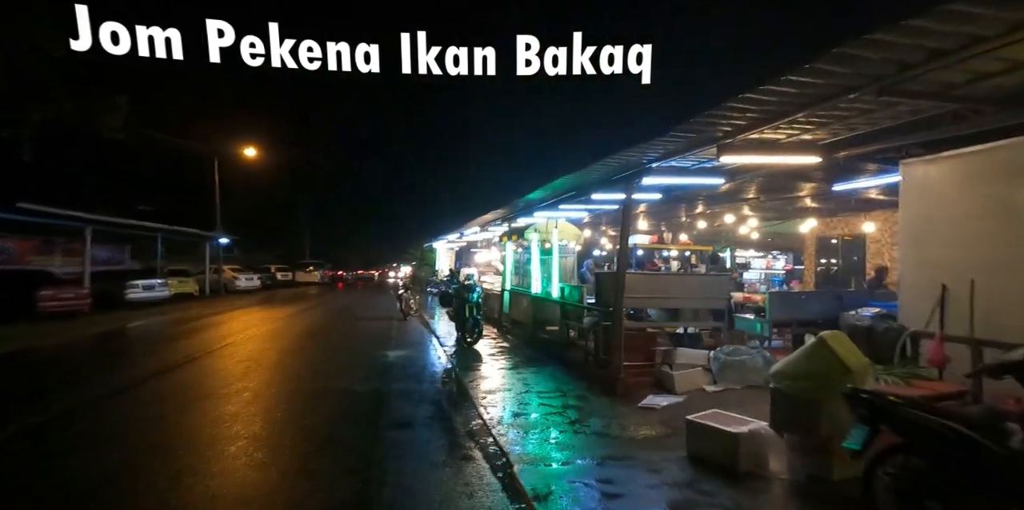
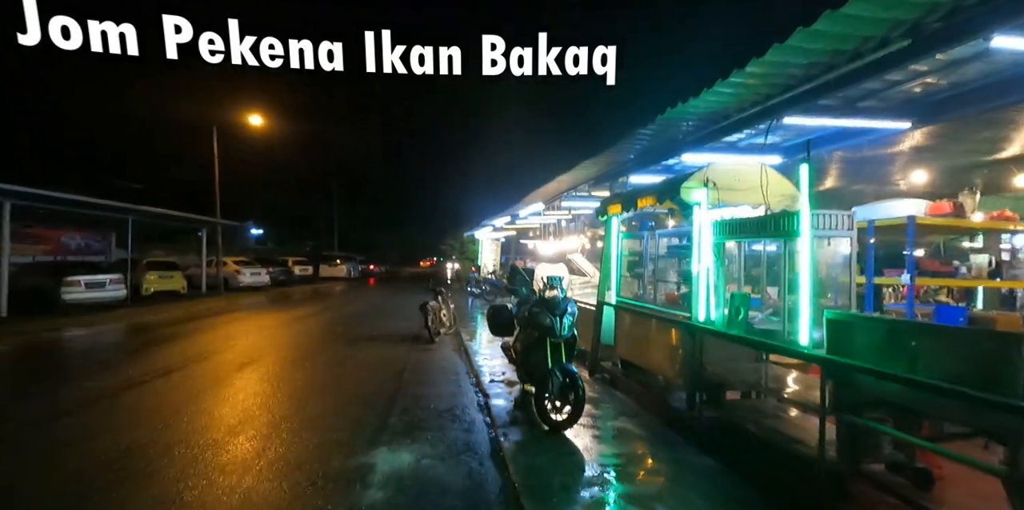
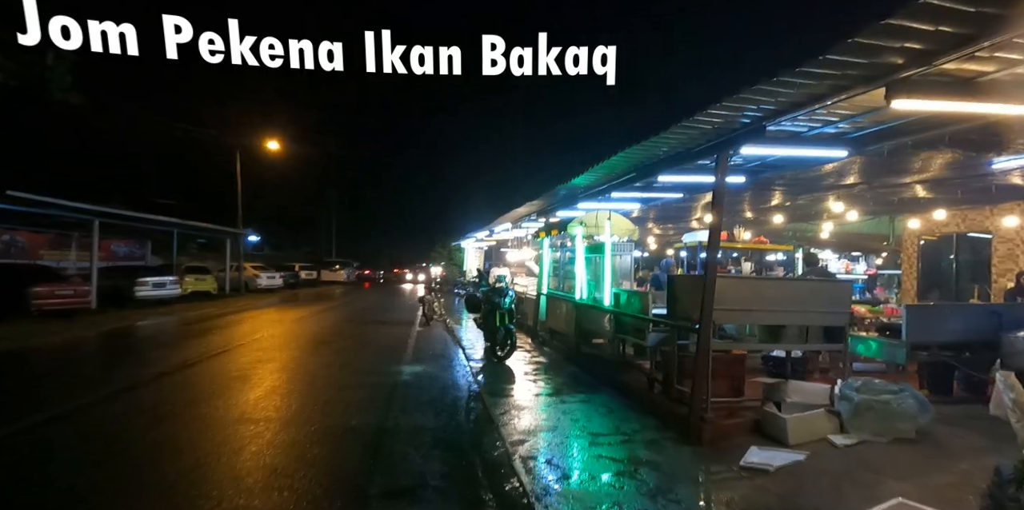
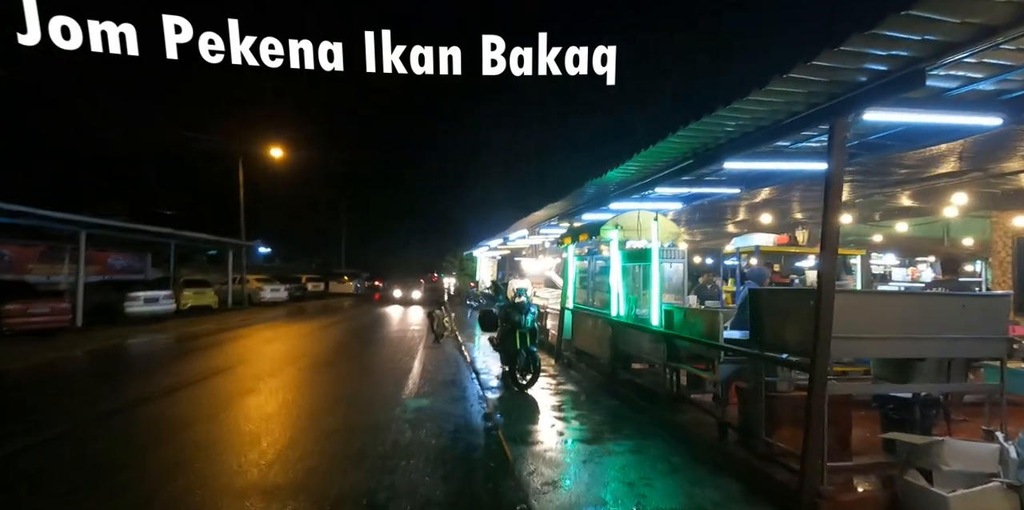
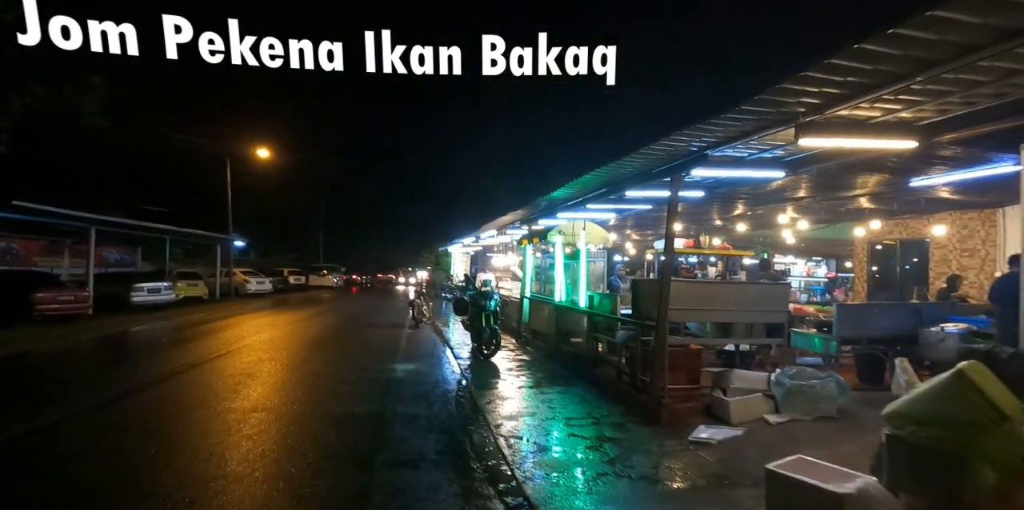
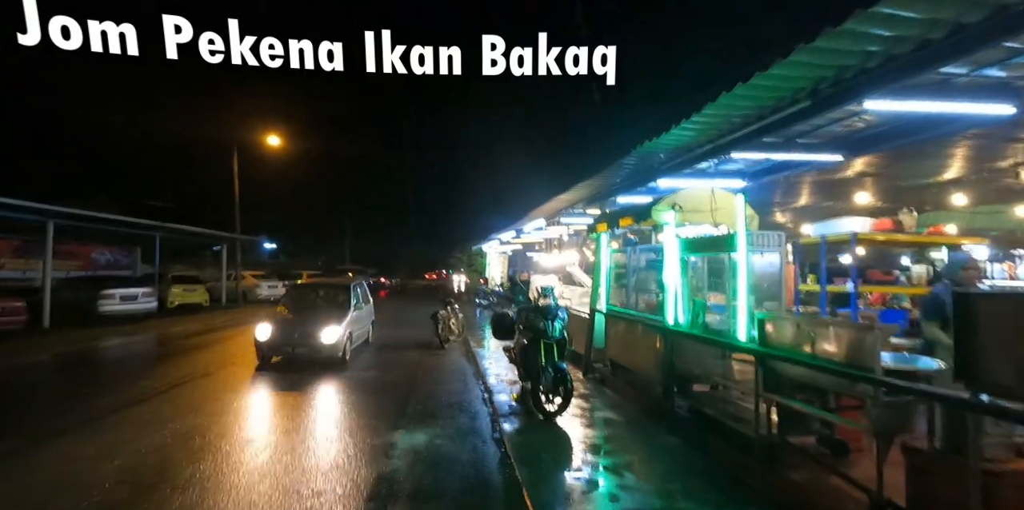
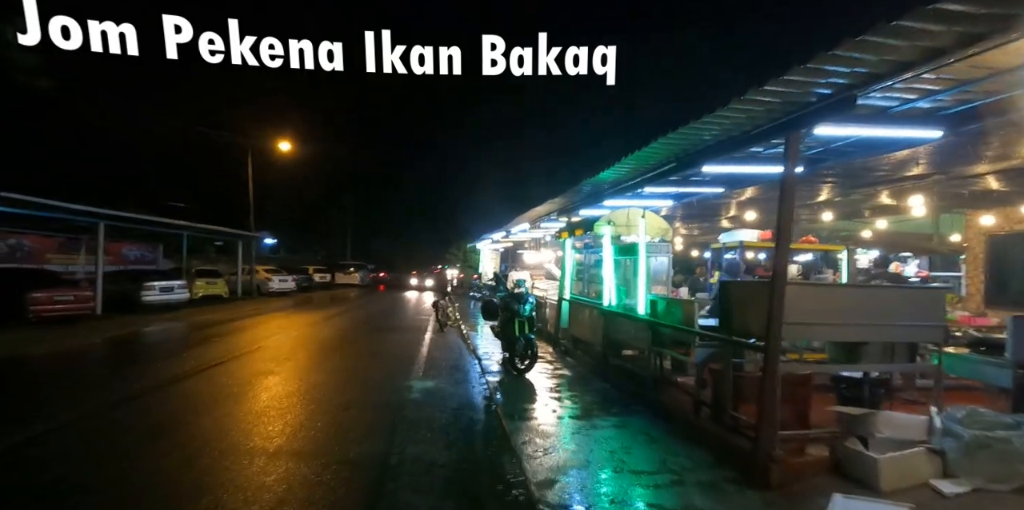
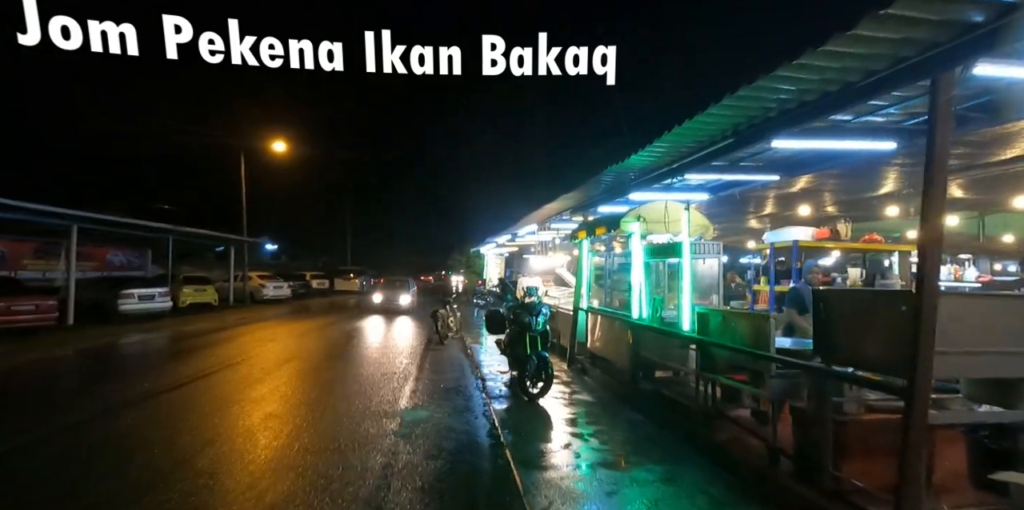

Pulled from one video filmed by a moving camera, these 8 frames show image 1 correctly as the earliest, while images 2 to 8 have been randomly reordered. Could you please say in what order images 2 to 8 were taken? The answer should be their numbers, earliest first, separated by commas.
5, 3, 7, 4, 8, 6, 2
